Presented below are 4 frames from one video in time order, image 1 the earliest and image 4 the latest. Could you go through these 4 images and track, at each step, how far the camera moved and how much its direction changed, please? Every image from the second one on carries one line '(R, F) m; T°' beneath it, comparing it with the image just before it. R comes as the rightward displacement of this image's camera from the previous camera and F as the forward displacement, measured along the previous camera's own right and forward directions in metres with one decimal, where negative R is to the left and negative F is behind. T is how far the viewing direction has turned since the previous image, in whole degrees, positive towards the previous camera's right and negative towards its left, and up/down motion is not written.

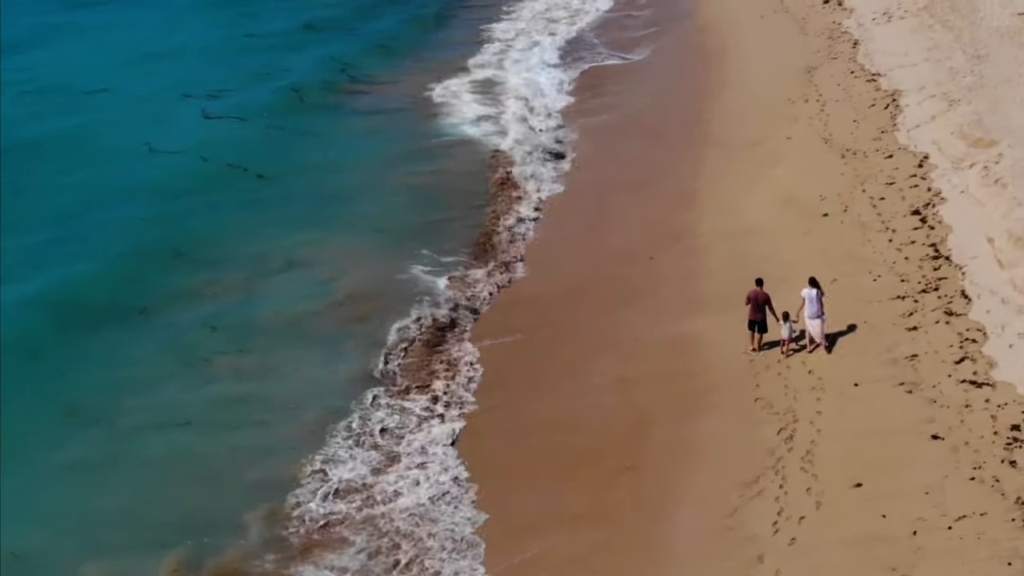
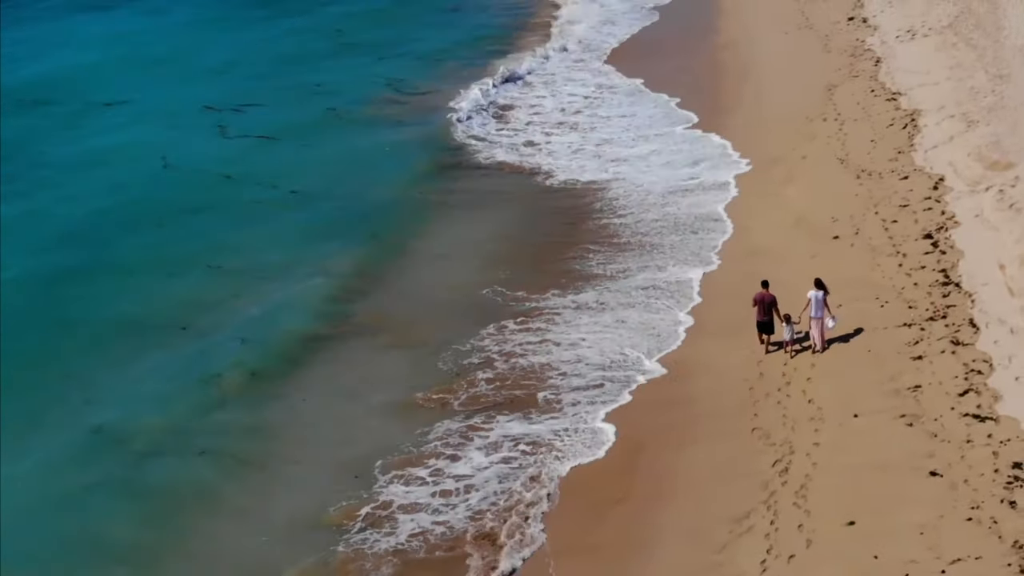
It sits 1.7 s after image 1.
(+0.4, +0.3) m; -1°
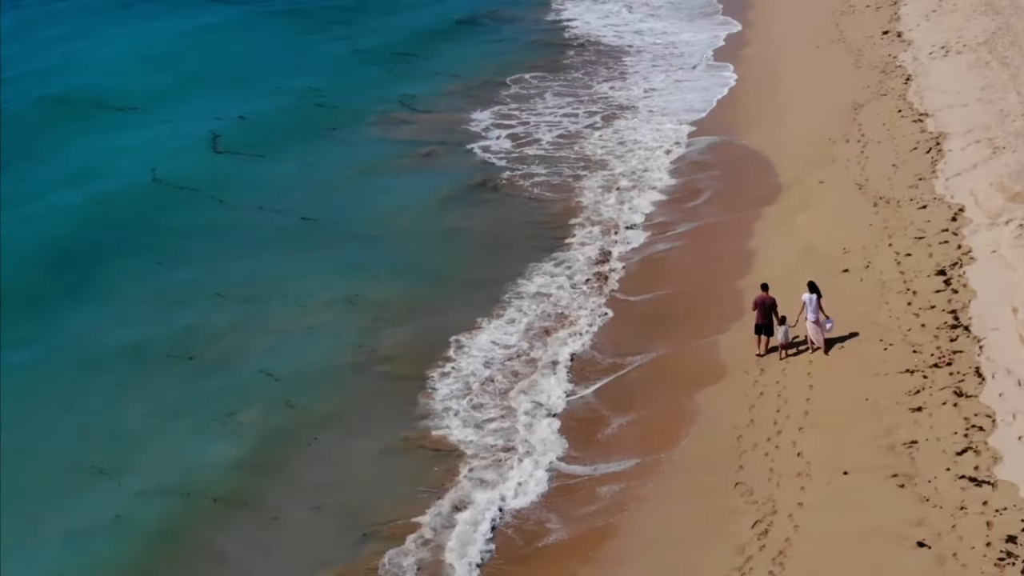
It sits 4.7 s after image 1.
(+0.8, +0.6) m; -2°
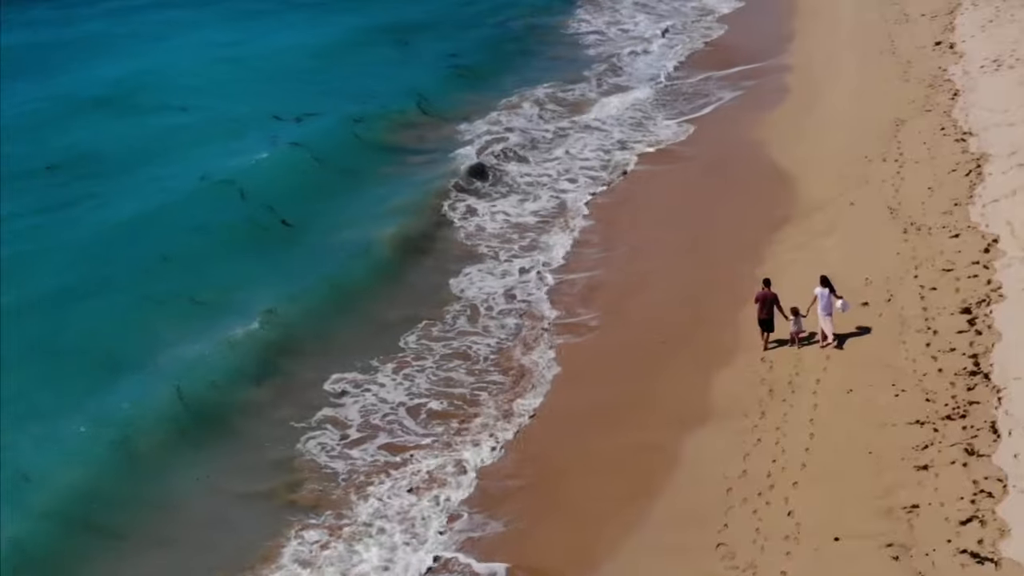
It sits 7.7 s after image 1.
(+0.9, +0.9) m; -3°
